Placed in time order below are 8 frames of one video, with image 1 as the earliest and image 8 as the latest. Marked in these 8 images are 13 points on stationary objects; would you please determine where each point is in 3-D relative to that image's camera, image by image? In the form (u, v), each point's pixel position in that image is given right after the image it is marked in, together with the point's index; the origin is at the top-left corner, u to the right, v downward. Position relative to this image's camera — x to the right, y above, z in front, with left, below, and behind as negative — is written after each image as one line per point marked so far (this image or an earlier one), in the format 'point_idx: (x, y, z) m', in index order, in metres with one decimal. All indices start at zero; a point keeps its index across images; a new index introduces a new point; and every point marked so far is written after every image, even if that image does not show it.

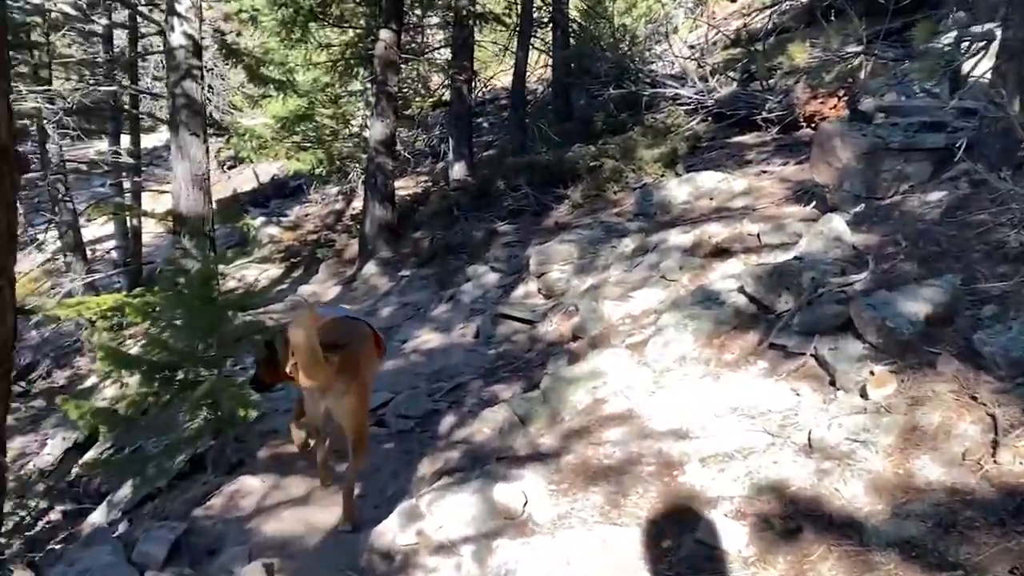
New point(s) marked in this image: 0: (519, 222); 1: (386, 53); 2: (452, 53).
0: (+0.1, +0.9, +12.3) m
1: (-1.9, +3.4, +13.2) m
2: (-1.0, +3.7, +14.3) m
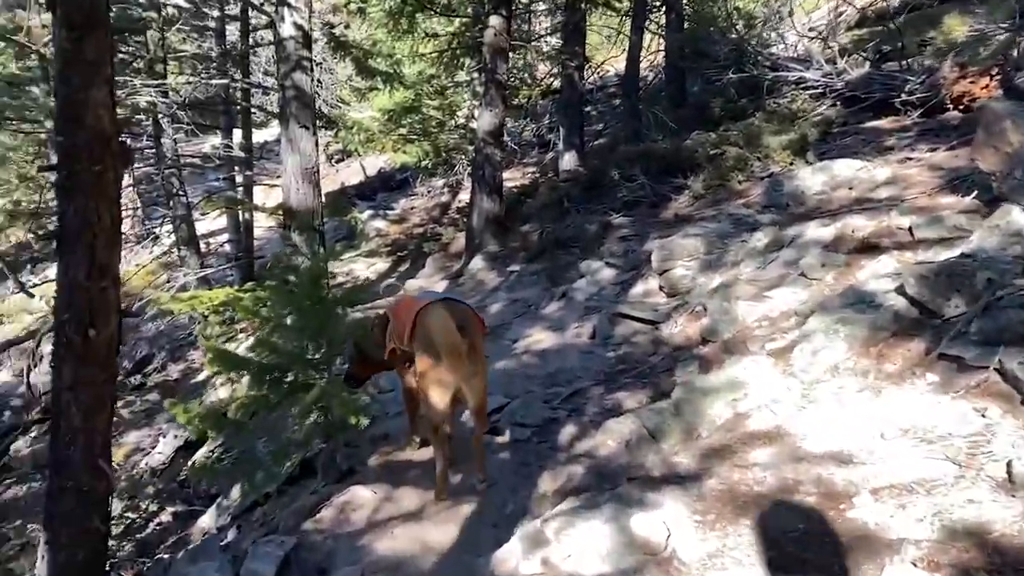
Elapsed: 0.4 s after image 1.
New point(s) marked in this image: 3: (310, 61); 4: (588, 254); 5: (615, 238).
0: (+1.6, +1.0, +11.7) m
1: (-0.2, +3.5, +12.8) m
2: (+0.8, +3.8, +13.8) m
3: (-2.4, +2.7, +10.9) m
4: (+0.9, +0.4, +10.9) m
5: (+1.2, +0.6, +10.8) m
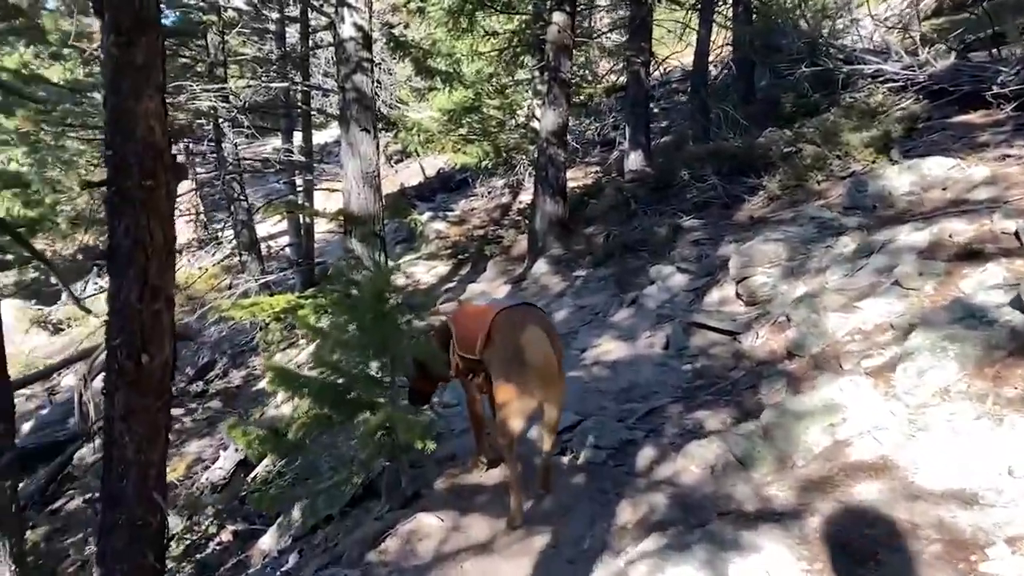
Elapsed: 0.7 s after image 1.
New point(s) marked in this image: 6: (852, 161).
0: (+2.4, +0.9, +11.2) m
1: (+0.6, +3.4, +12.4) m
2: (+1.7, +3.7, +13.3) m
3: (-1.7, +2.6, +10.6) m
4: (+1.7, +0.3, +10.4) m
5: (+2.0, +0.5, +10.3) m
6: (+4.0, +1.5, +10.7) m
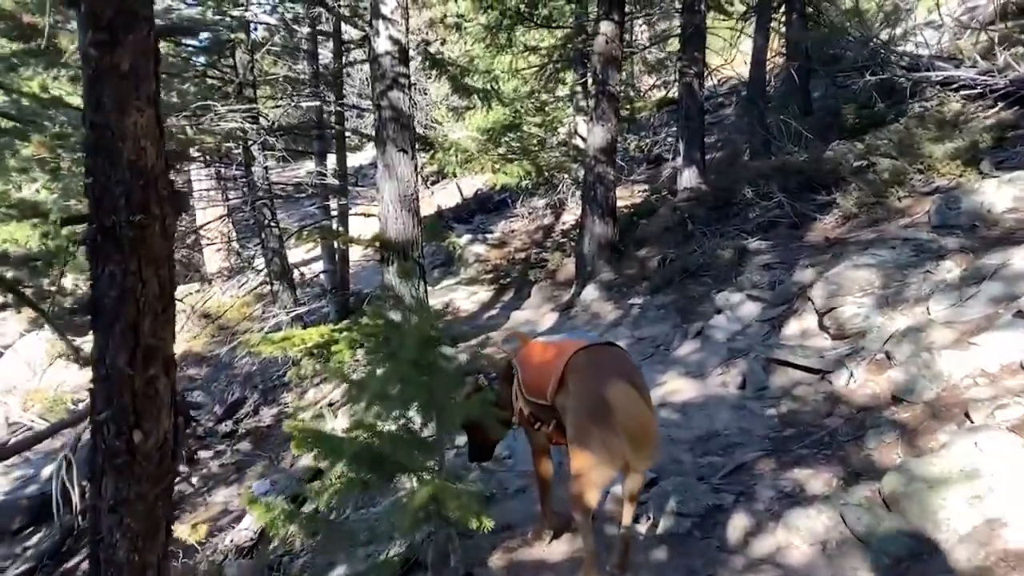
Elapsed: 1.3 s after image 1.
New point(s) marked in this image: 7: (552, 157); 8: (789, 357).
0: (+3.0, +0.6, +10.2) m
1: (+1.2, +3.1, +11.6) m
2: (+2.3, +3.4, +12.5) m
3: (-1.1, +2.3, +9.9) m
4: (+2.2, 0.0, +9.5) m
5: (+2.5, +0.2, +9.4) m
6: (+4.5, +1.2, +9.7) m
7: (+0.7, +2.4, +16.7) m
8: (+2.2, -0.5, +7.2) m
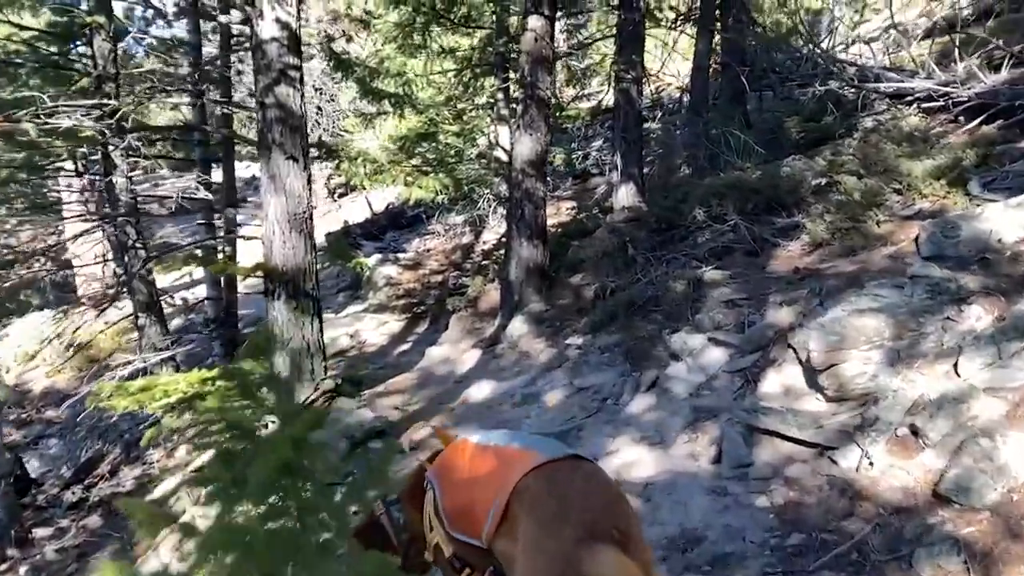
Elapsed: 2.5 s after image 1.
0: (+2.1, +0.2, +8.8) m
1: (+0.3, +2.7, +10.1) m
2: (+1.3, +3.0, +11.0) m
3: (-1.9, +2.0, +8.1) m
4: (+1.5, -0.3, +8.0) m
5: (+1.8, -0.1, +7.9) m
6: (+3.8, +0.9, +8.4) m
7: (-0.7, +2.0, +15.1) m
8: (+1.7, -0.9, +5.7) m
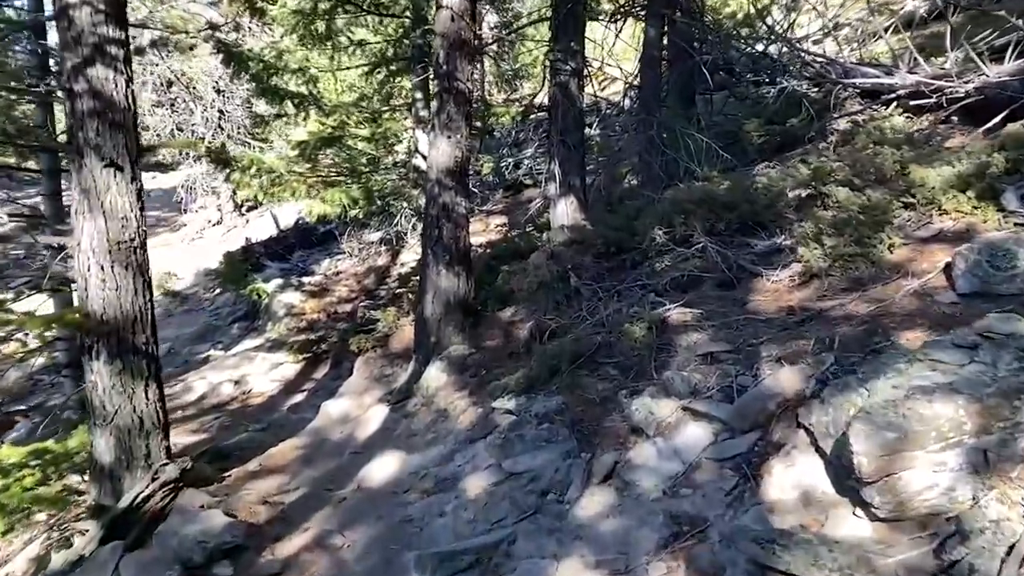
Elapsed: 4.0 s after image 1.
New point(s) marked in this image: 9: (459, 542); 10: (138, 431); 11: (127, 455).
0: (+1.5, -0.1, +6.9) m
1: (-0.5, +2.3, +8.1) m
2: (+0.4, +2.6, +9.1) m
3: (-2.5, +1.6, +5.9) m
4: (+0.9, -0.6, +6.1) m
5: (+1.2, -0.4, +6.0) m
6: (+3.1, +0.6, +6.7) m
7: (-1.8, +1.6, +13.0) m
8: (+1.2, -1.2, +3.8) m
9: (-0.3, -1.5, +5.3) m
10: (-2.5, -1.0, +6.0) m
11: (-2.6, -1.1, +6.0) m
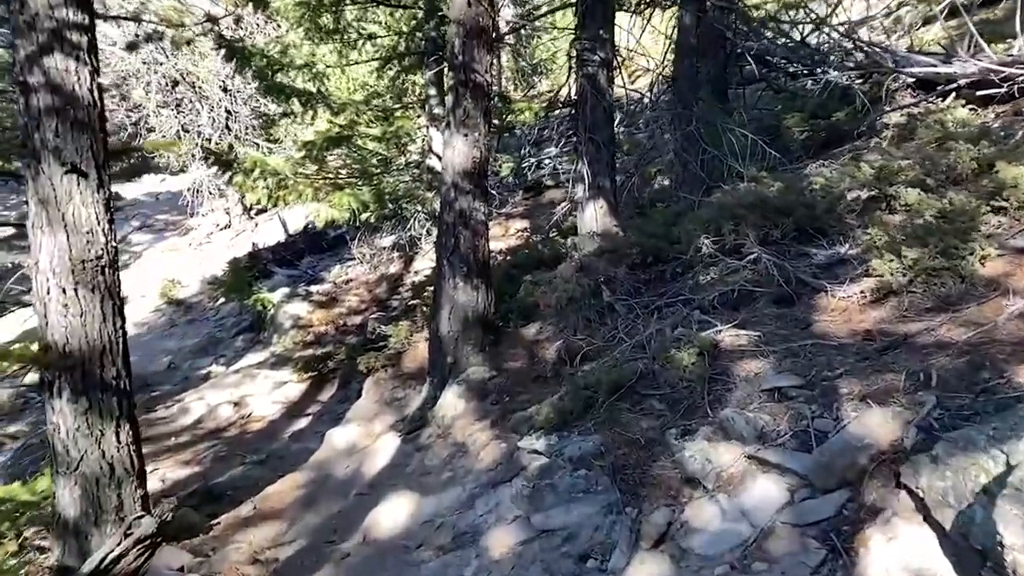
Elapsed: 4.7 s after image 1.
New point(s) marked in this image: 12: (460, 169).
0: (+1.6, -0.2, +6.0) m
1: (-0.3, +2.2, +7.2) m
2: (+0.6, +2.5, +8.2) m
3: (-2.4, +1.4, +5.1) m
4: (+1.0, -0.8, +5.2) m
5: (+1.3, -0.6, +5.1) m
6: (+3.3, +0.4, +5.7) m
7: (-1.5, +1.4, +12.2) m
8: (+1.4, -1.3, +2.9) m
9: (-0.2, -1.6, +4.5) m
10: (-2.3, -1.1, +5.2) m
11: (-2.4, -1.3, +5.2) m
12: (-0.4, +1.0, +7.4) m
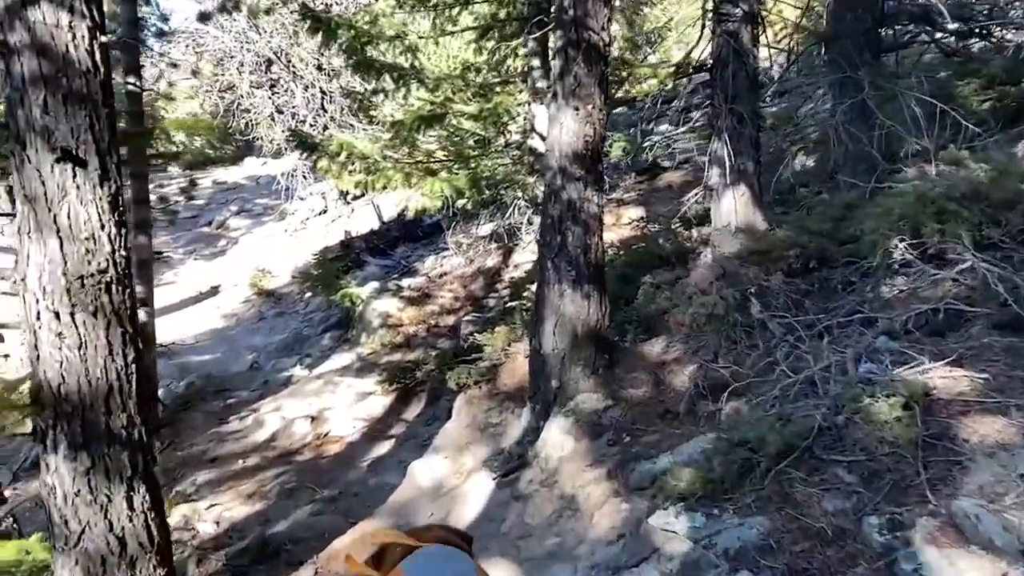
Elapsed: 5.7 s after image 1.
0: (+2.3, -0.3, +4.4) m
1: (+0.5, +2.1, +5.7) m
2: (+1.5, +2.4, +6.6) m
3: (-1.8, +1.3, +3.9) m
4: (+1.6, -0.9, +3.6) m
5: (+1.9, -0.7, +3.5) m
6: (+3.9, +0.3, +3.9) m
7: (-0.2, +1.5, +10.8) m
8: (+1.6, -1.5, +1.3) m
9: (+0.3, -1.8, +3.1) m
10: (-1.8, -1.2, +4.1) m
11: (-1.8, -1.4, +4.0) m
12: (+0.4, +0.9, +6.0) m
